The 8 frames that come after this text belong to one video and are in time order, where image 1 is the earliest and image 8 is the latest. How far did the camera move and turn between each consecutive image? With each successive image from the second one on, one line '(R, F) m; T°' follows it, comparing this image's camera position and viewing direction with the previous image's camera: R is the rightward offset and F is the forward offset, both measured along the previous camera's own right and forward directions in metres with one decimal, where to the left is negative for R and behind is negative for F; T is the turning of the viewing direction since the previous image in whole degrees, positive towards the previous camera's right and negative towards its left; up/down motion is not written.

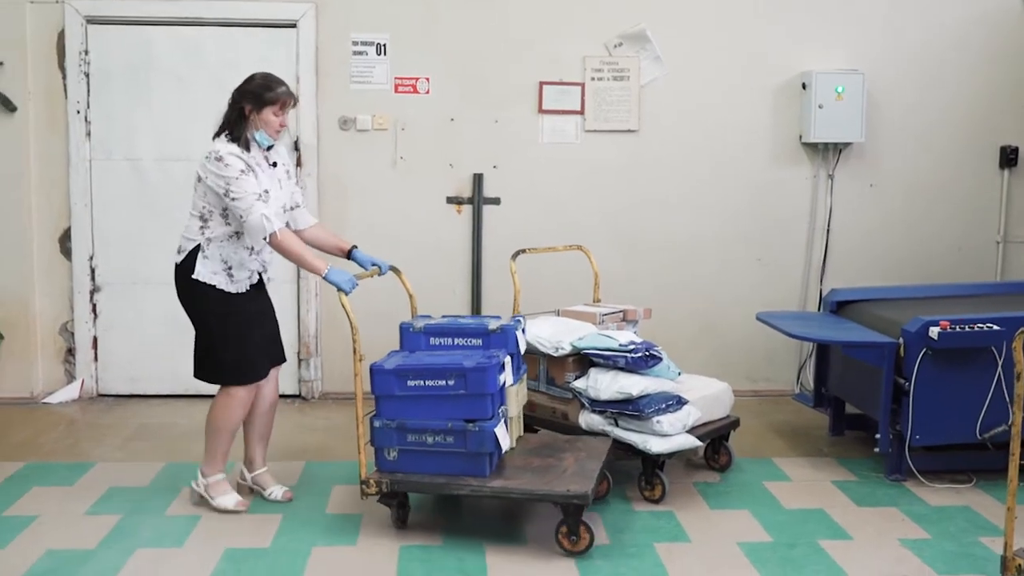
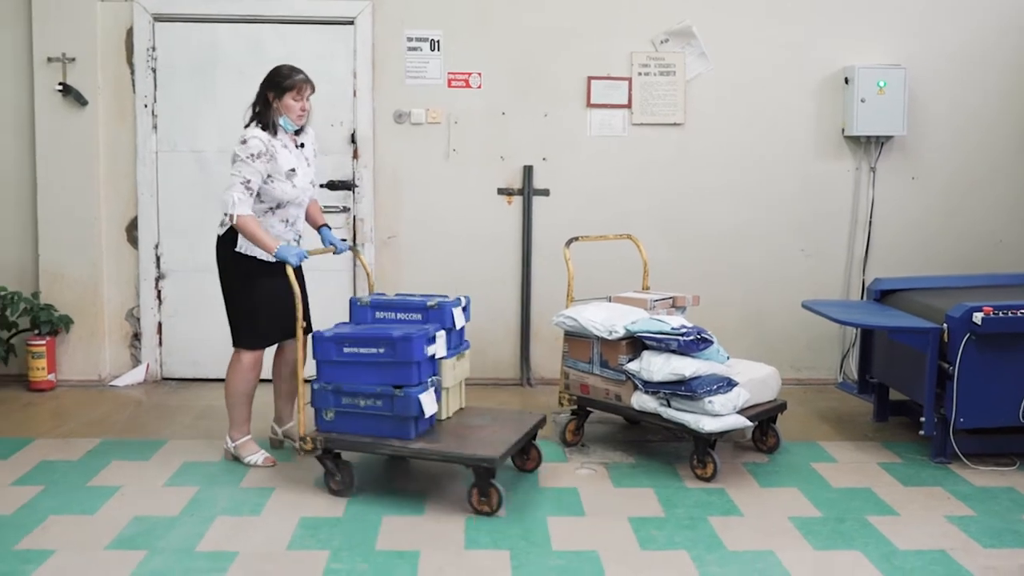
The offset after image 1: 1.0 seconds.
(-0.1, -0.1) m; -1°
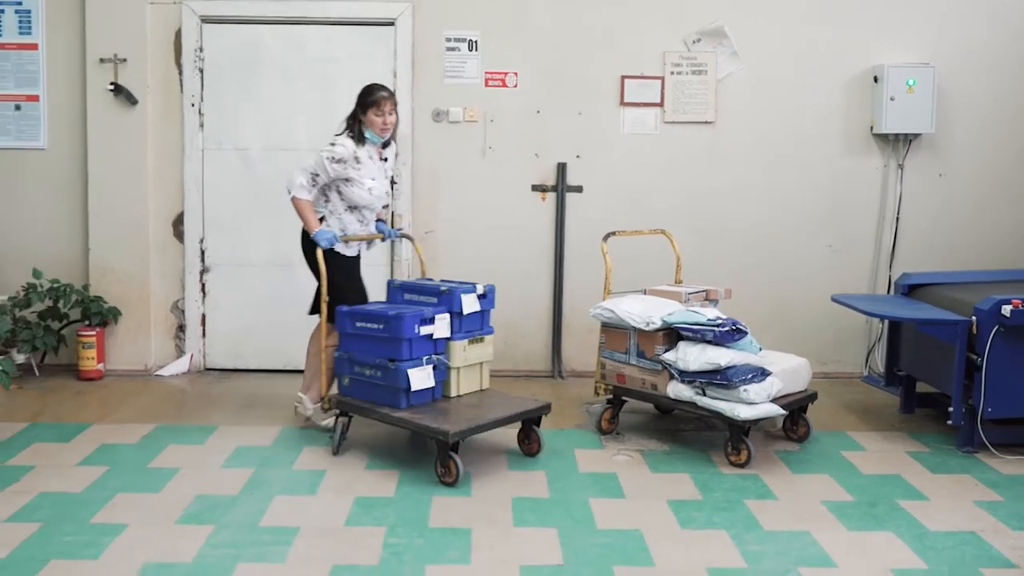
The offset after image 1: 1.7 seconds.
(-0.1, -0.1) m; -1°
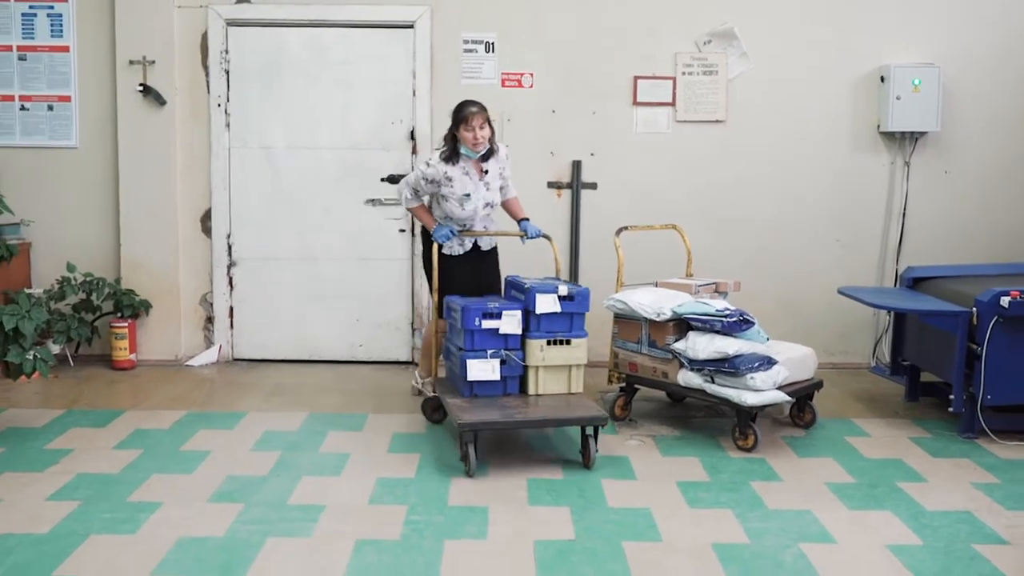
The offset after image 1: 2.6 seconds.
(0.0, -0.2) m; -1°
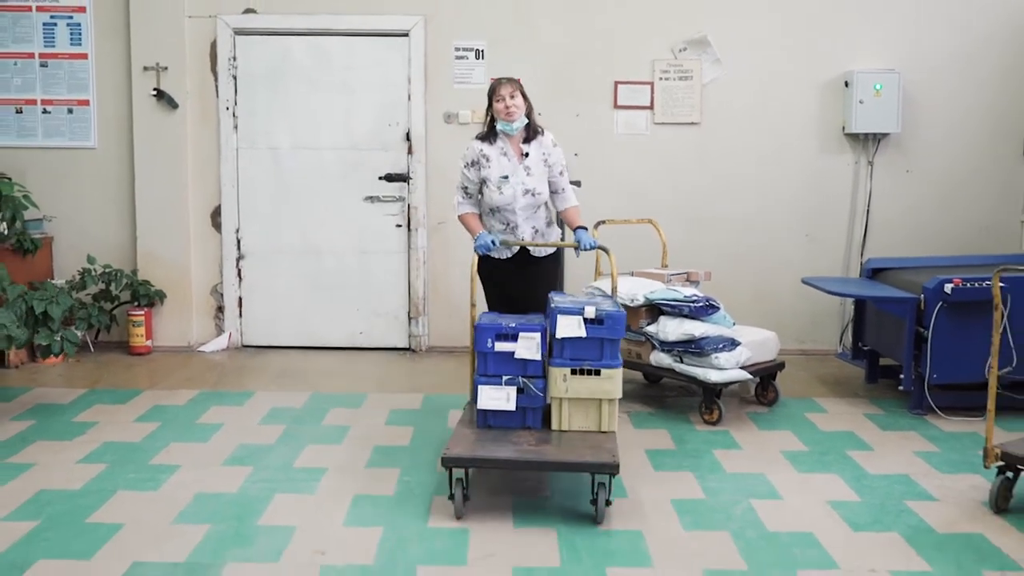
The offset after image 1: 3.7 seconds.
(+0.1, -0.3) m; 0°
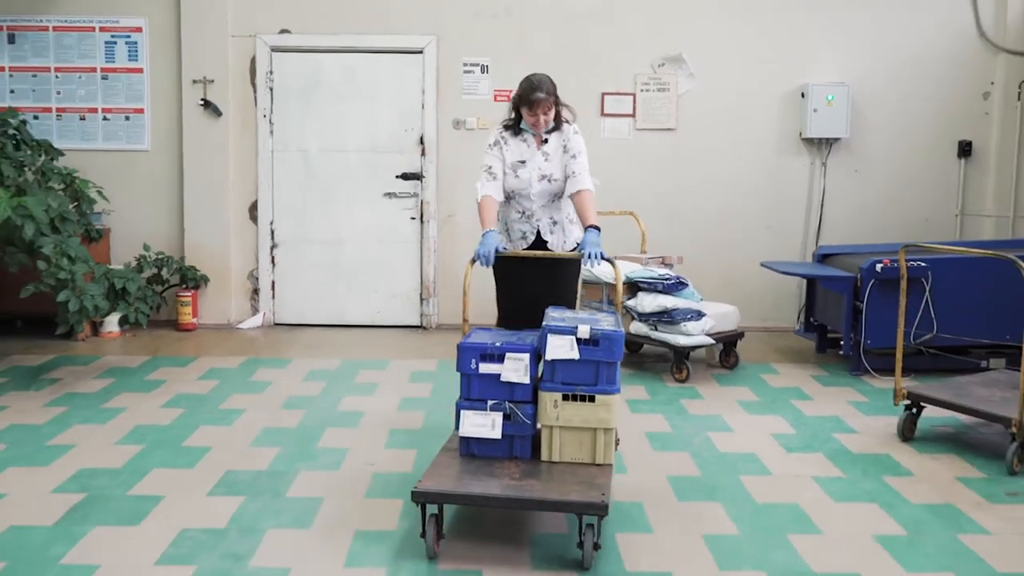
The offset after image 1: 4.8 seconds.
(-0.1, -0.8) m; +1°
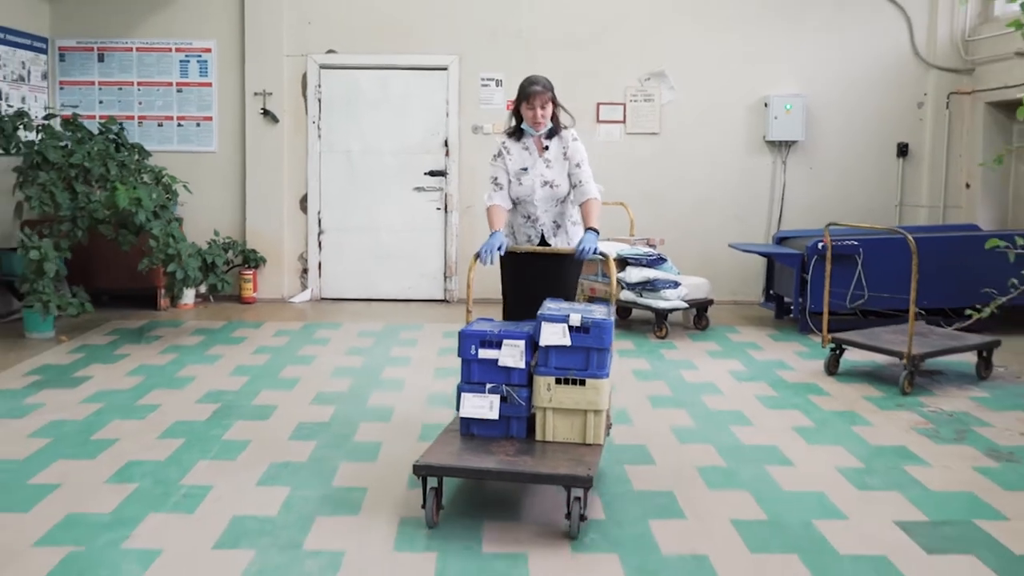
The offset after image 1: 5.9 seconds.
(-0.1, -1.1) m; 0°
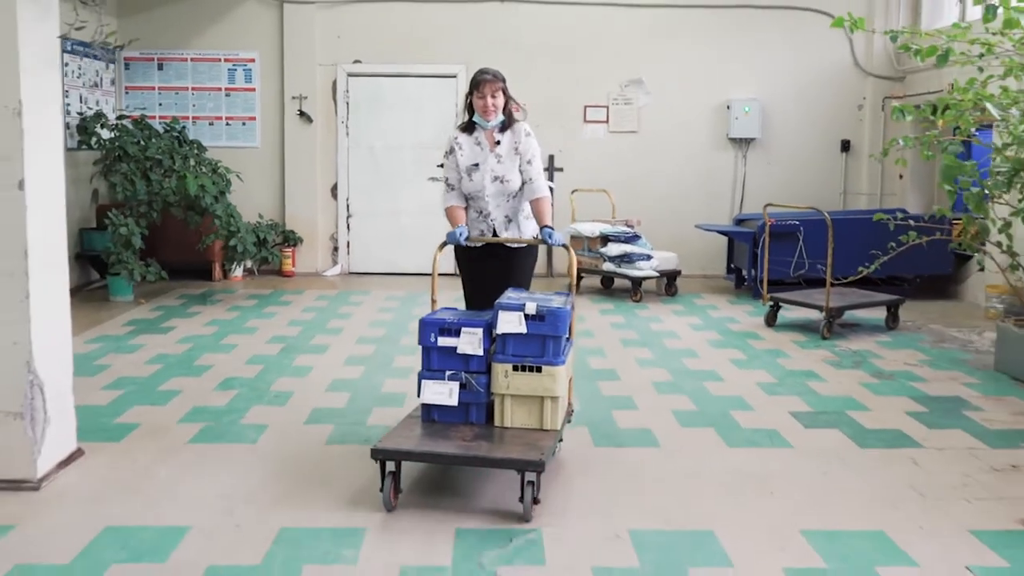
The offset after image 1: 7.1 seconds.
(0.0, -1.2) m; 0°
